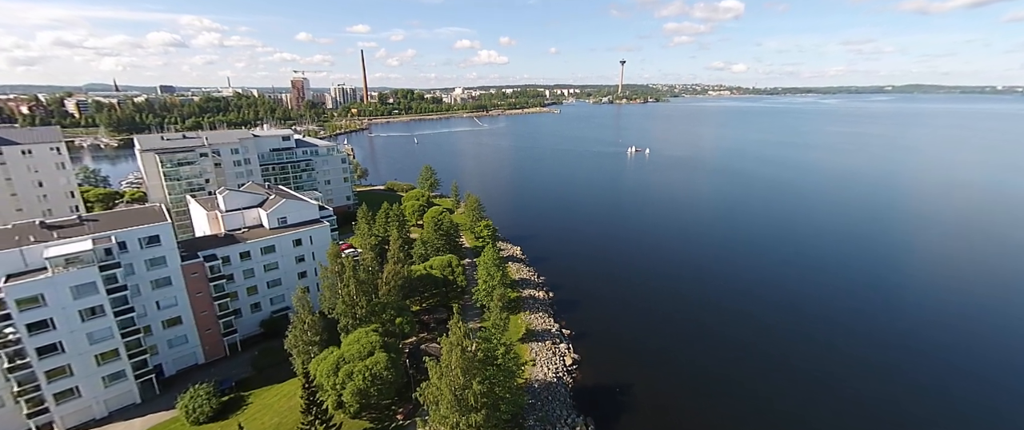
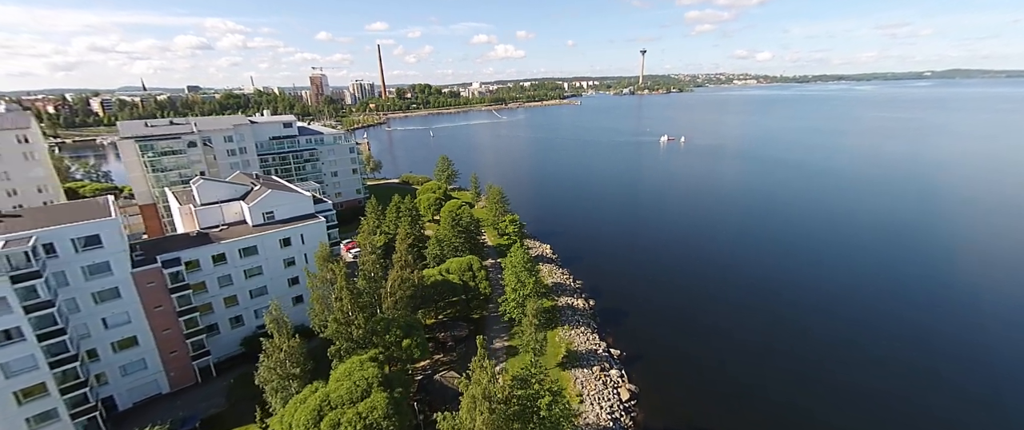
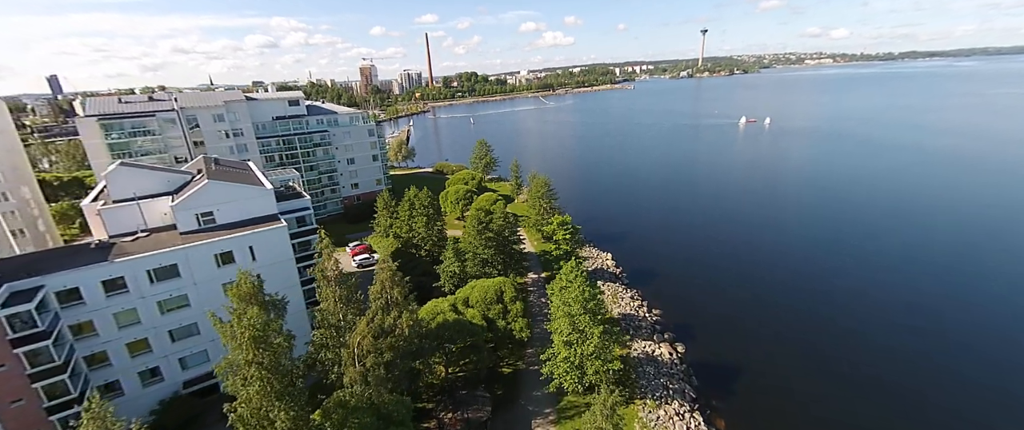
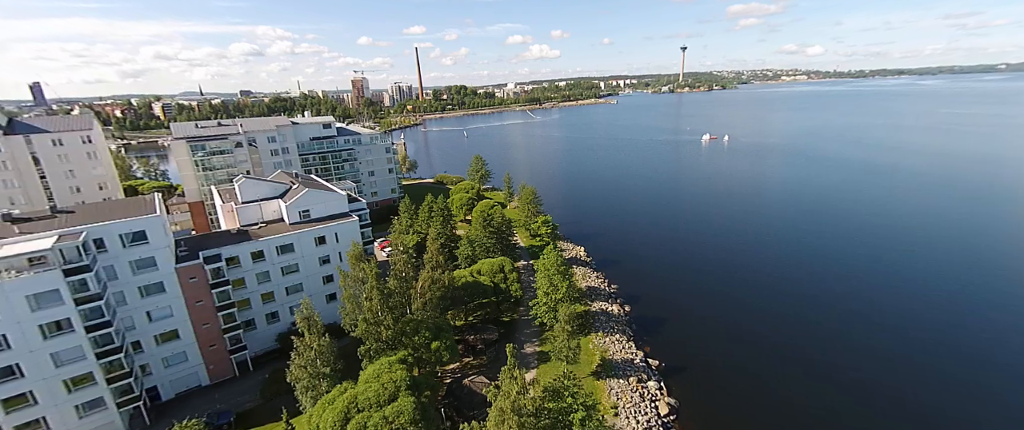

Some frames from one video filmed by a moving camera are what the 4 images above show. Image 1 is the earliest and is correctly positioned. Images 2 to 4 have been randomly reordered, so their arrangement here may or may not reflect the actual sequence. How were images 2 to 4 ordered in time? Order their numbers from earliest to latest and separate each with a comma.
2, 4, 3
